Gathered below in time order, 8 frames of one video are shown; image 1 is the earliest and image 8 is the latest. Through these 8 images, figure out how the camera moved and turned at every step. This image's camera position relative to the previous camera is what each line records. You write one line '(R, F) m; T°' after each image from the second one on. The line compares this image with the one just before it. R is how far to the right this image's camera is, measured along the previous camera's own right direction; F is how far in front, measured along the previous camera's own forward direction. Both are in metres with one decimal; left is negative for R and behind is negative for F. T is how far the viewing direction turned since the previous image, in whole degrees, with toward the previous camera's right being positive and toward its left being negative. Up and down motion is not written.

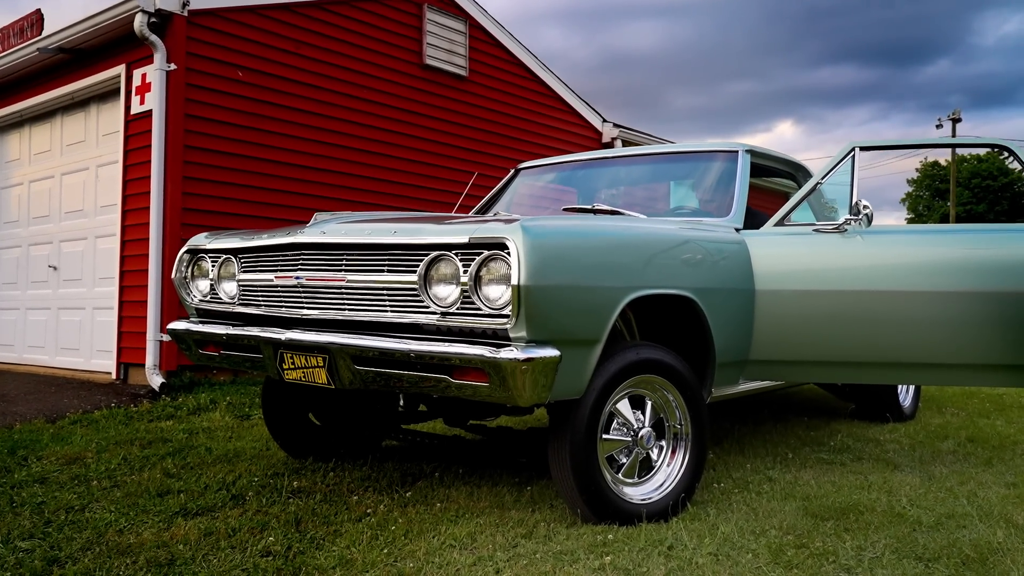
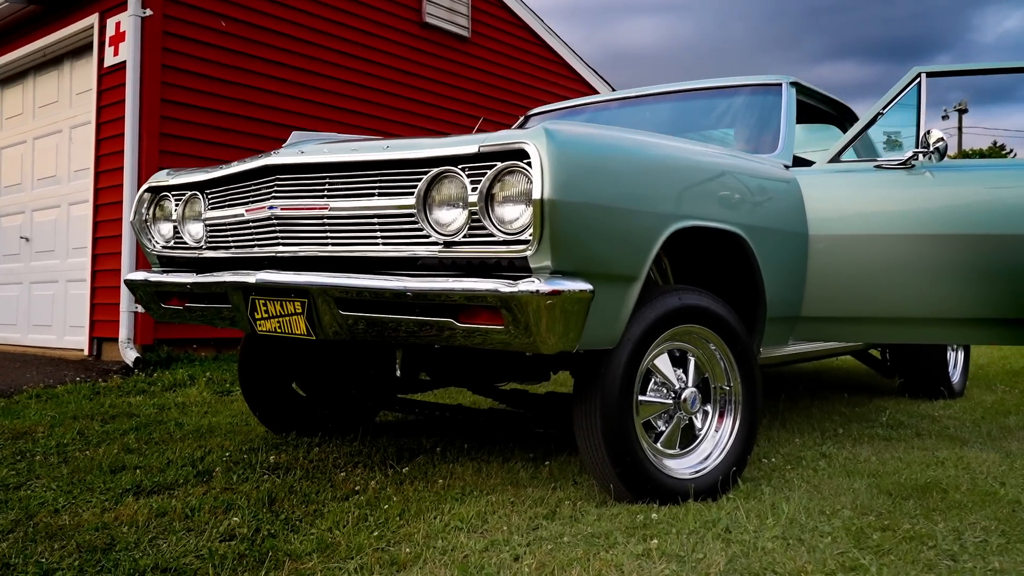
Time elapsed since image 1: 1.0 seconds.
(-0.1, +0.6) m; 0°
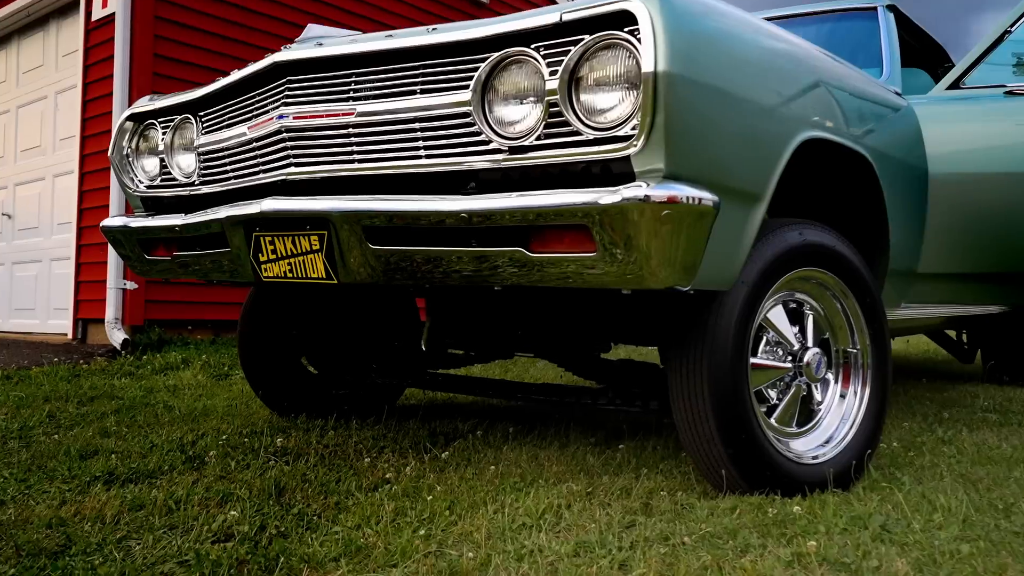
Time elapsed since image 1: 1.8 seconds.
(-0.2, +0.7) m; 0°
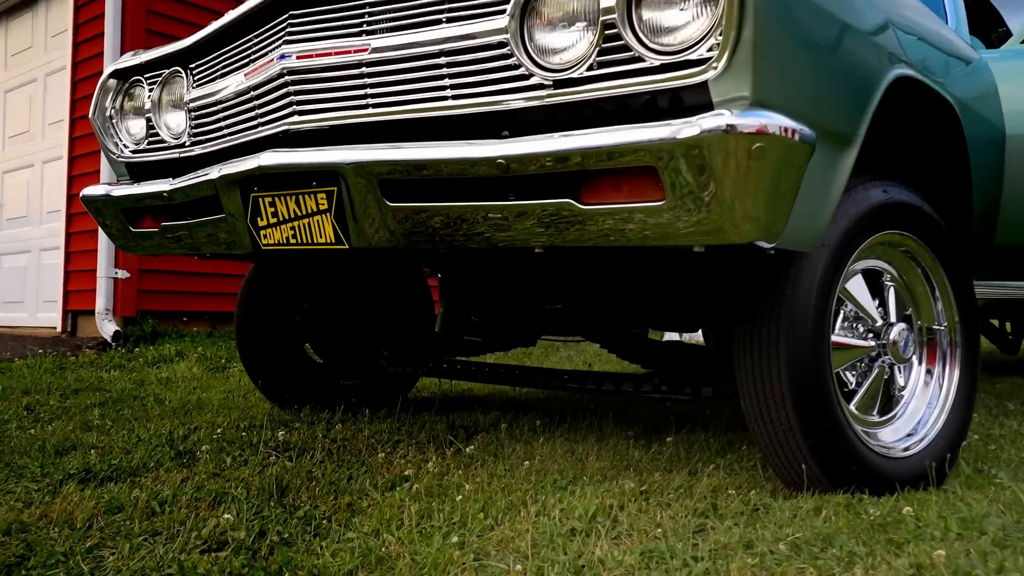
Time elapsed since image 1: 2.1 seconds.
(-0.1, +0.3) m; 0°
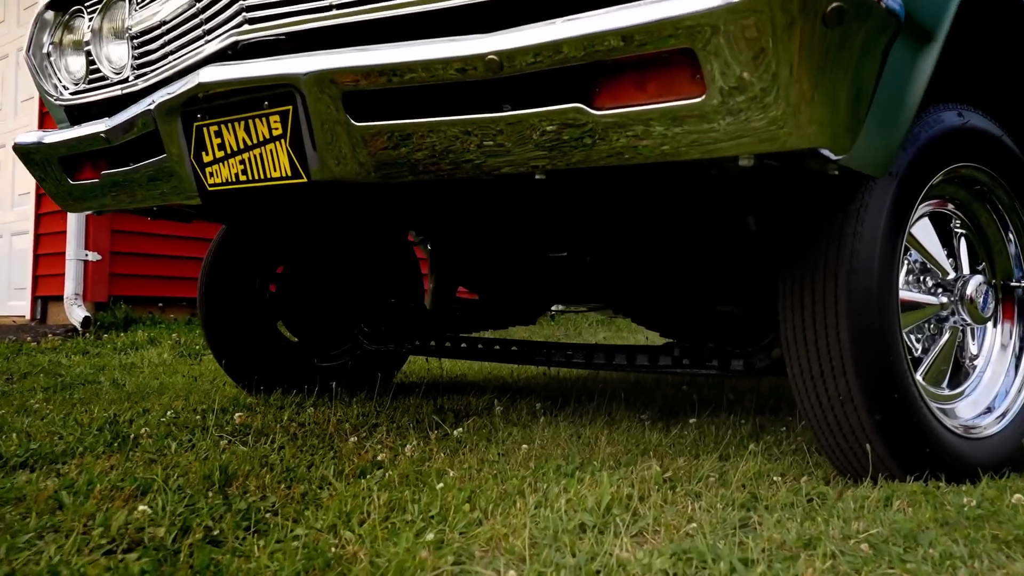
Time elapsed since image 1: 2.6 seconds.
(0.0, +0.4) m; 0°
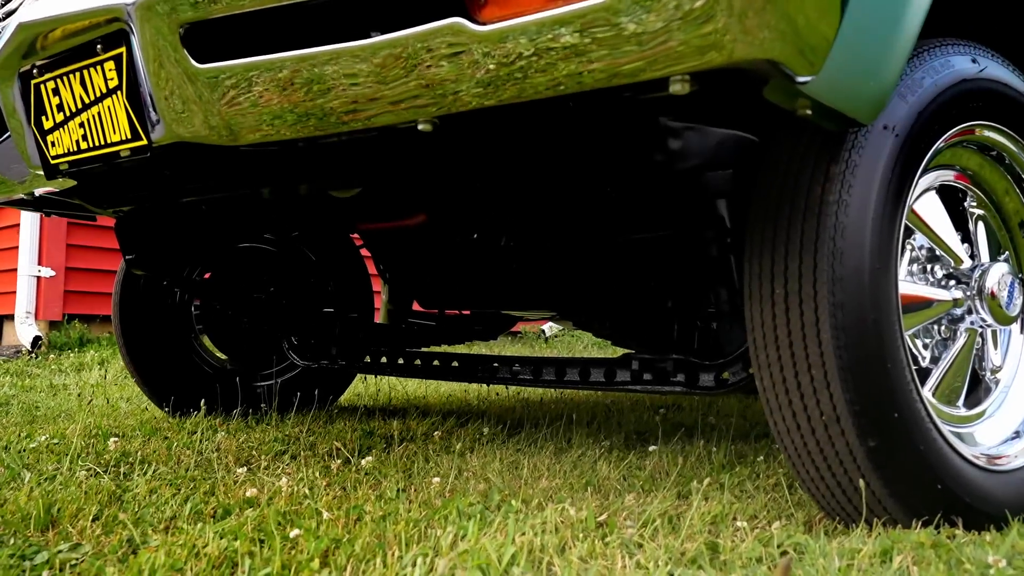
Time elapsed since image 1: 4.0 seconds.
(+0.2, +0.4) m; -1°
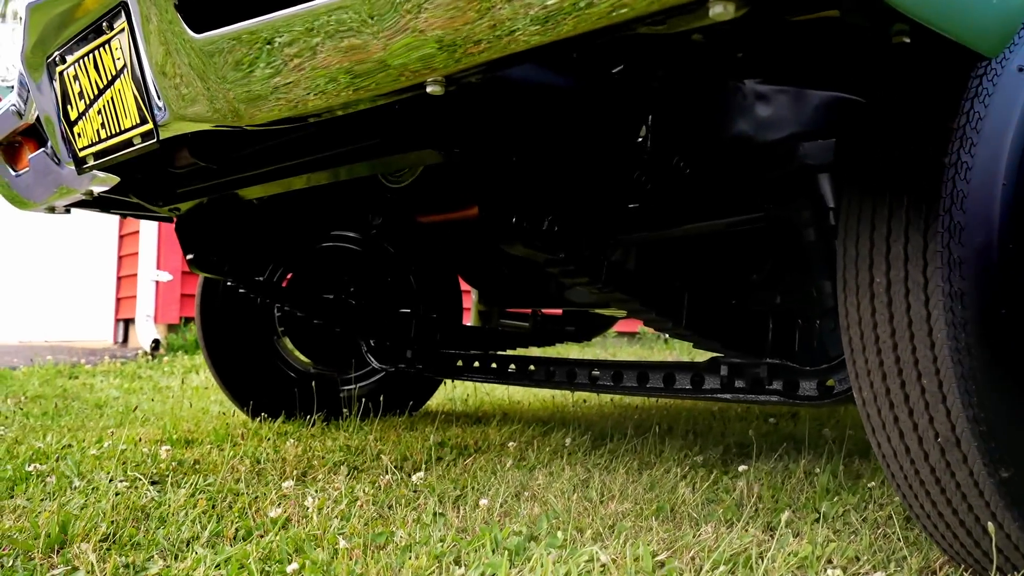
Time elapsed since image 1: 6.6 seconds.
(+0.1, +0.2) m; -8°
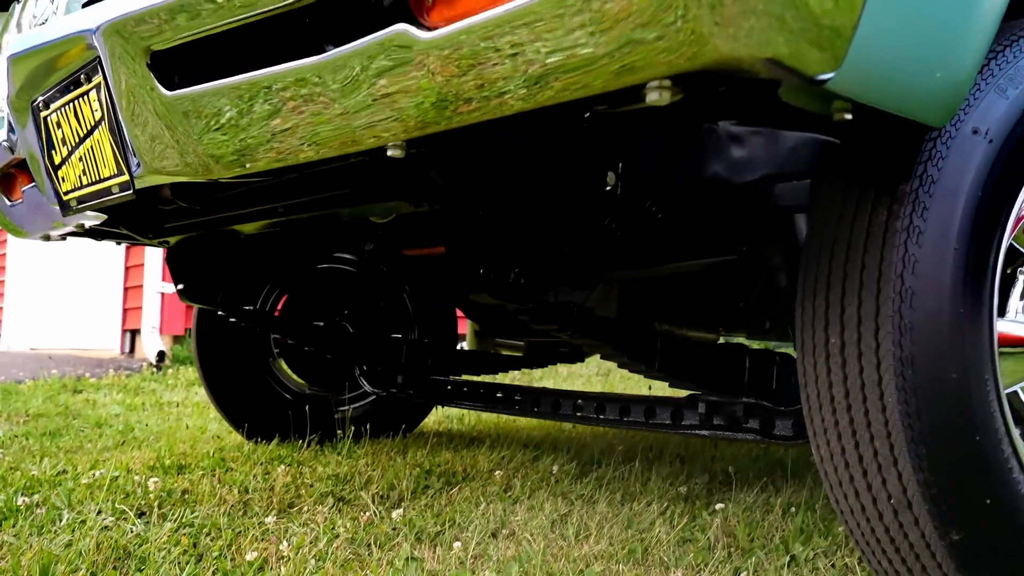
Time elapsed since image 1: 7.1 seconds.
(+0.1, 0.0) m; -1°
